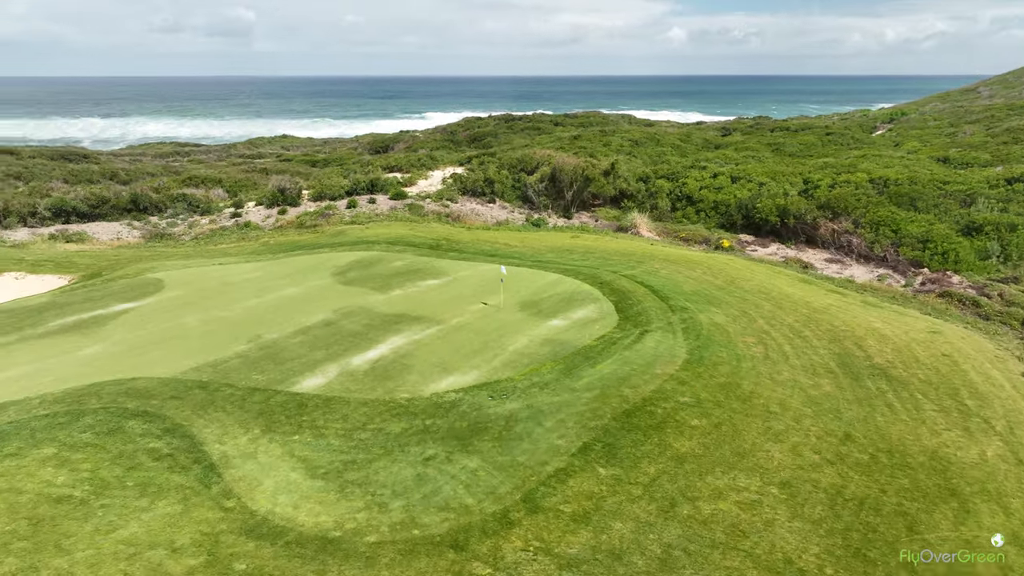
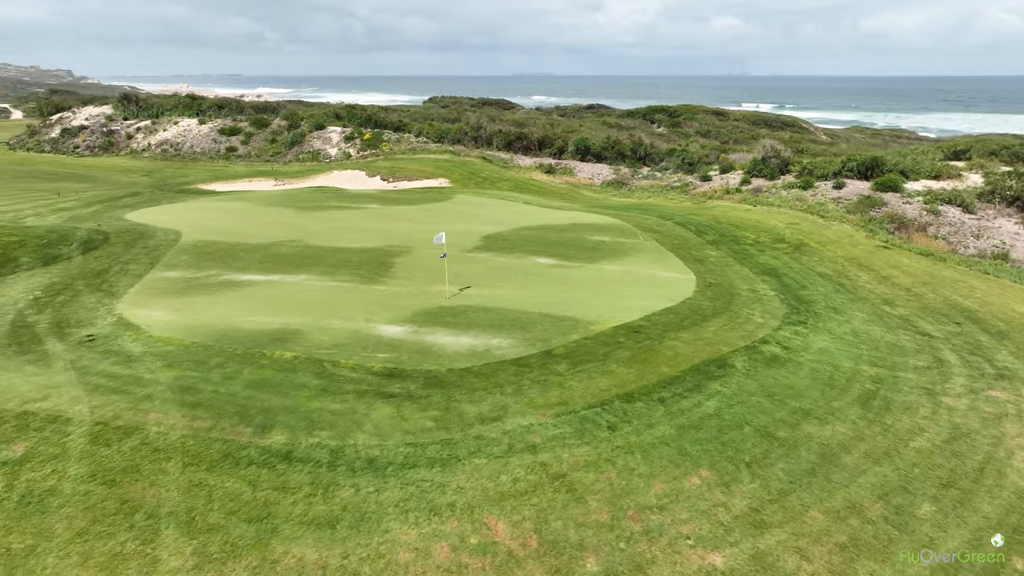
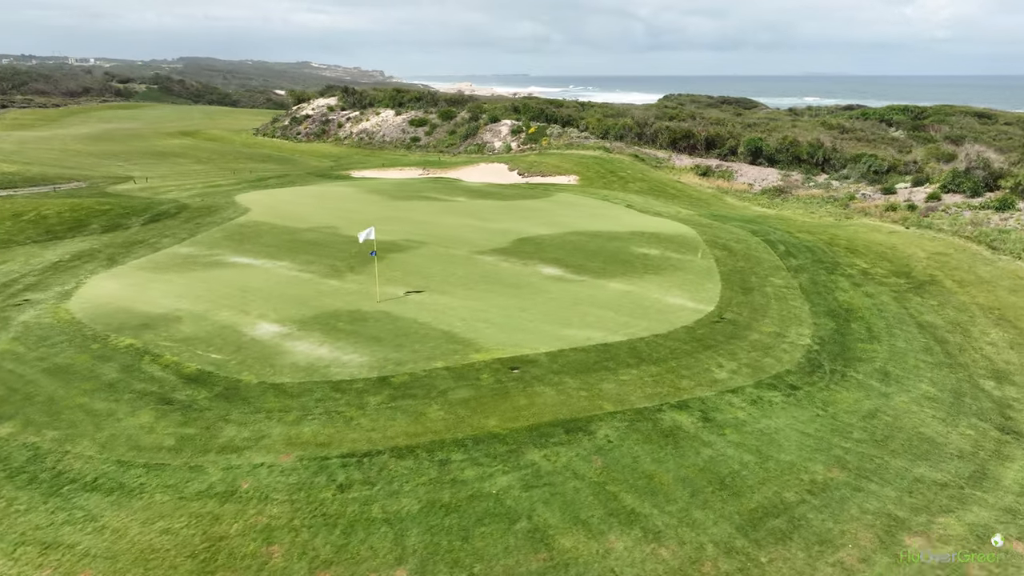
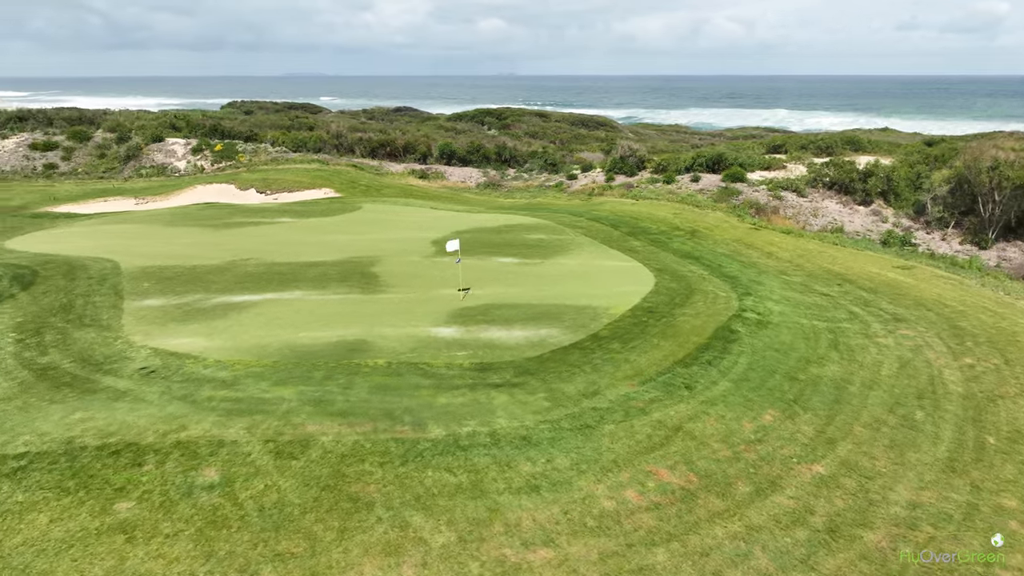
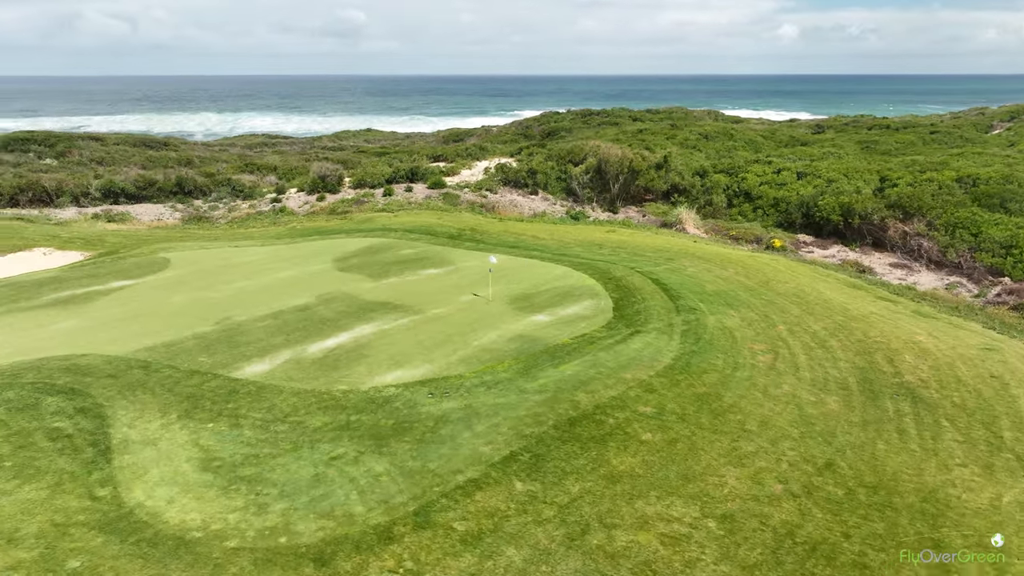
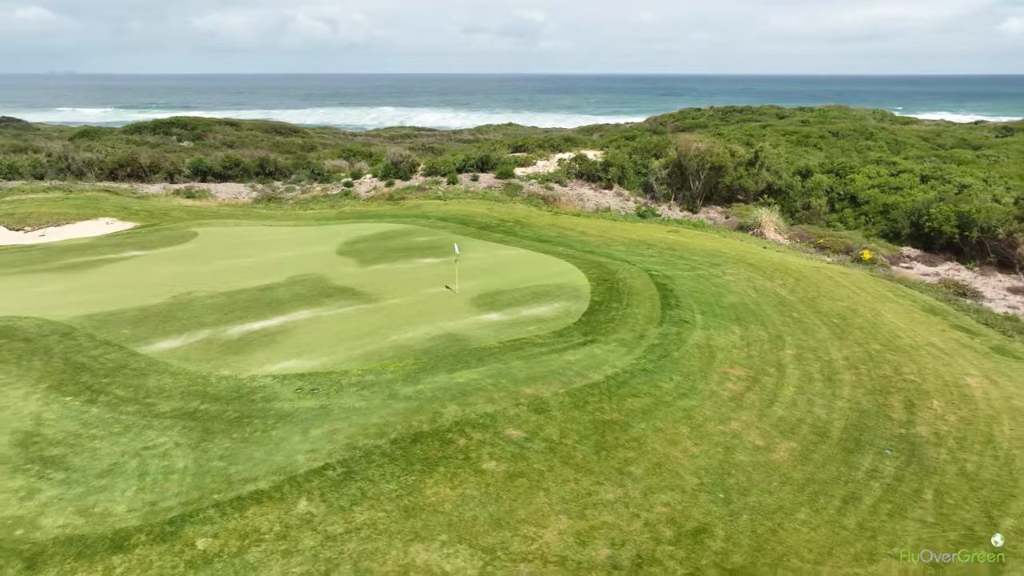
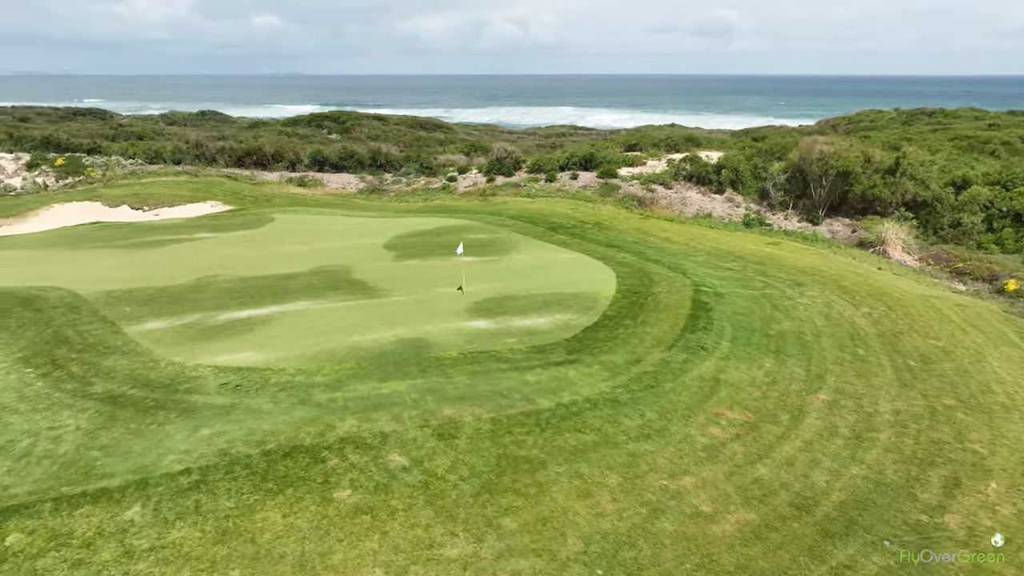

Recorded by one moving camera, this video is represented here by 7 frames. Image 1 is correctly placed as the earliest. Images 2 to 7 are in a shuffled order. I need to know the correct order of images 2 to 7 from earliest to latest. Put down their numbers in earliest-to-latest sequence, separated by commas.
5, 6, 7, 4, 2, 3
